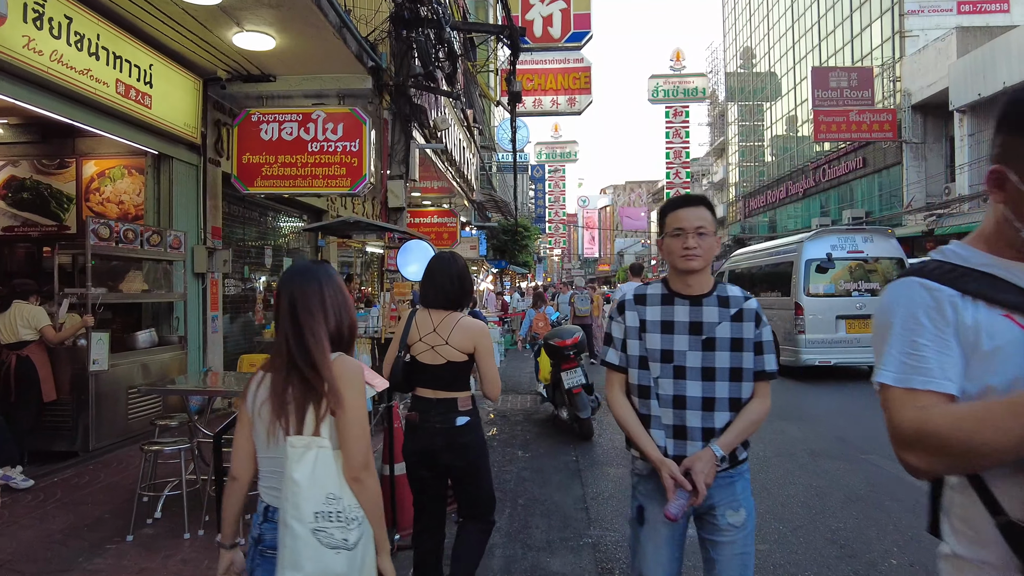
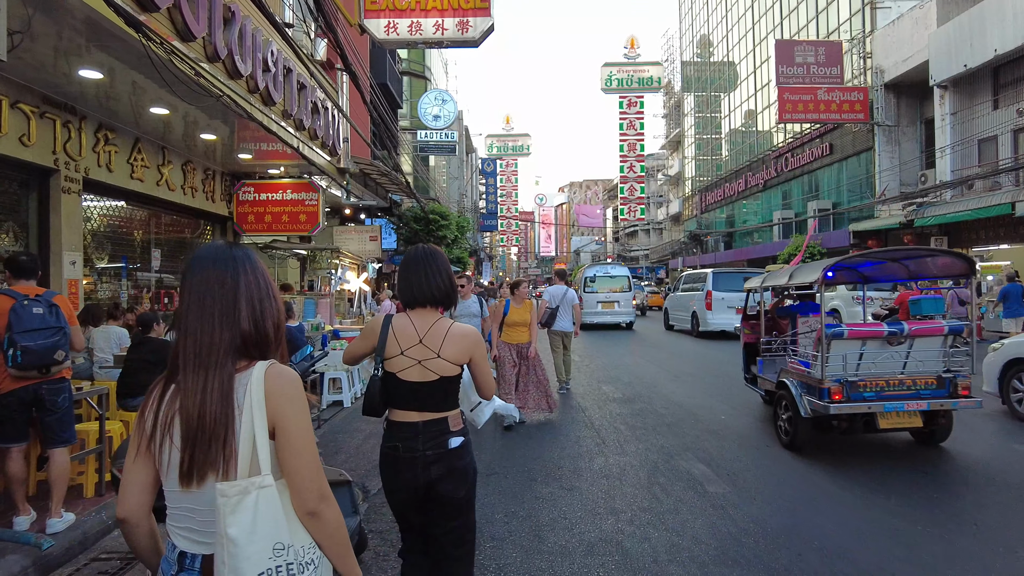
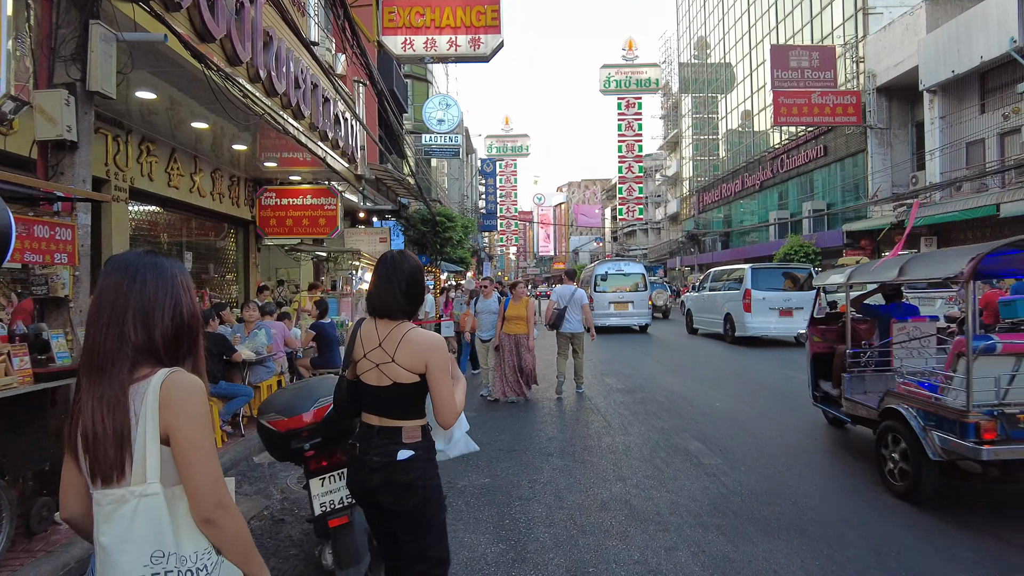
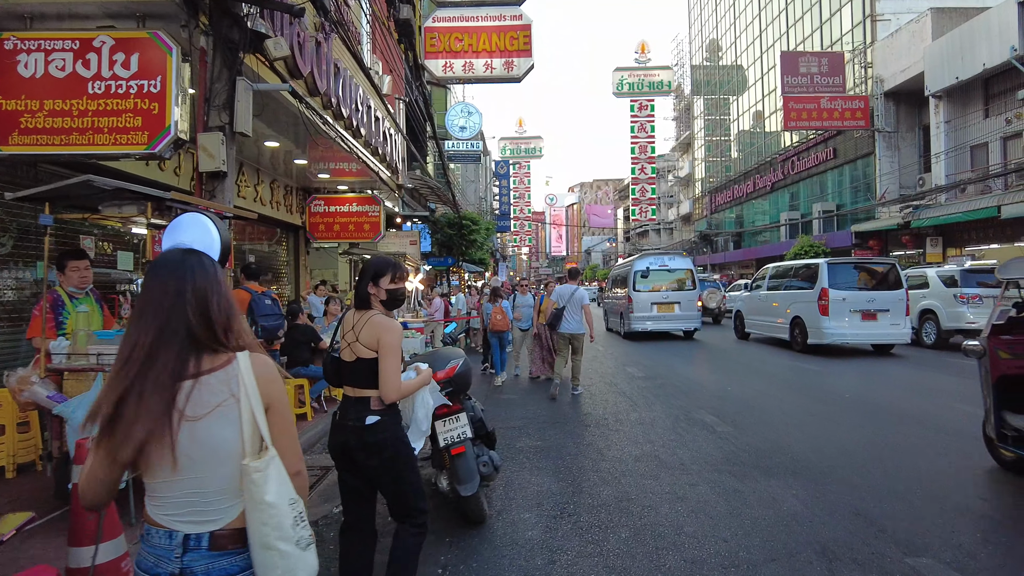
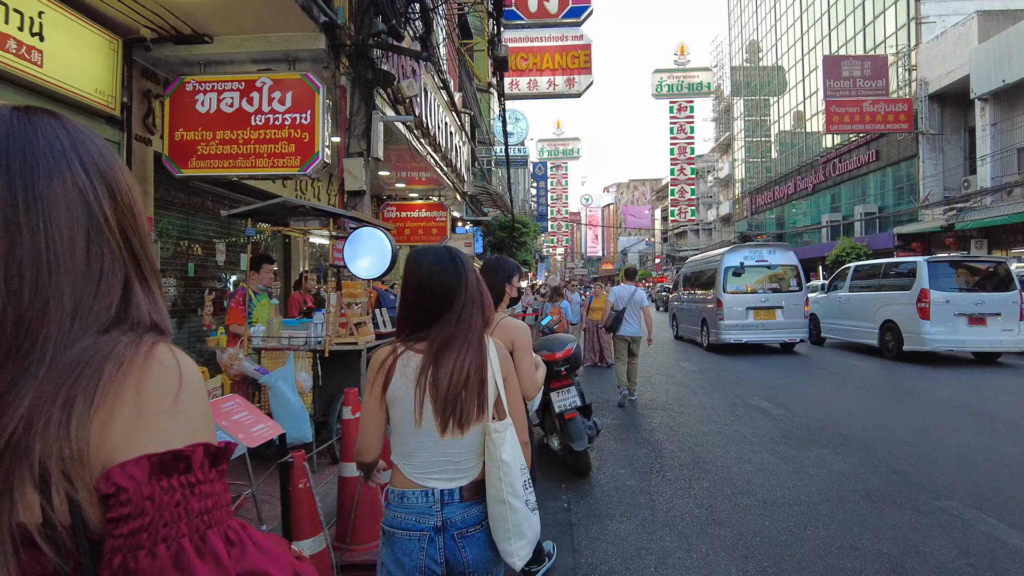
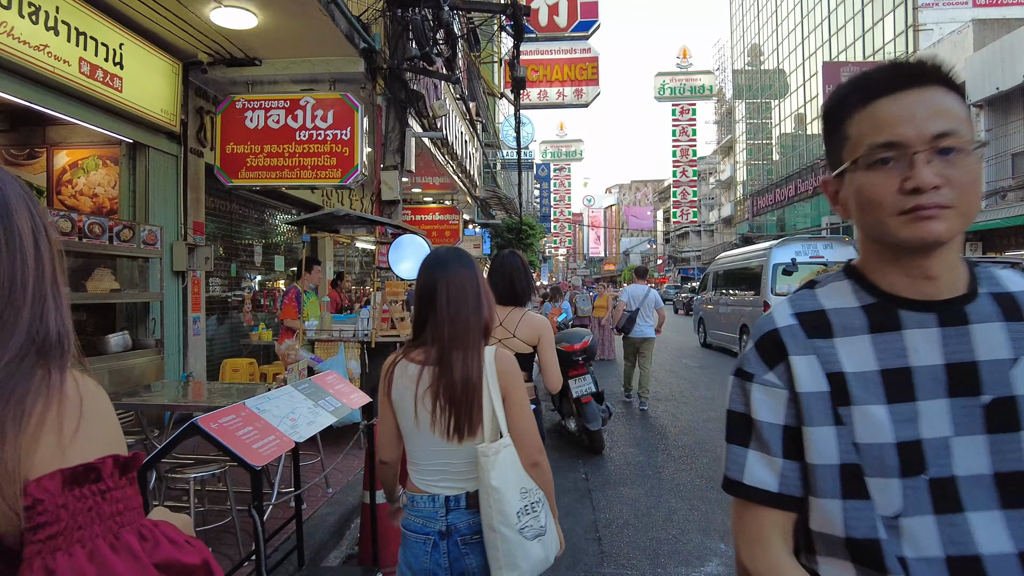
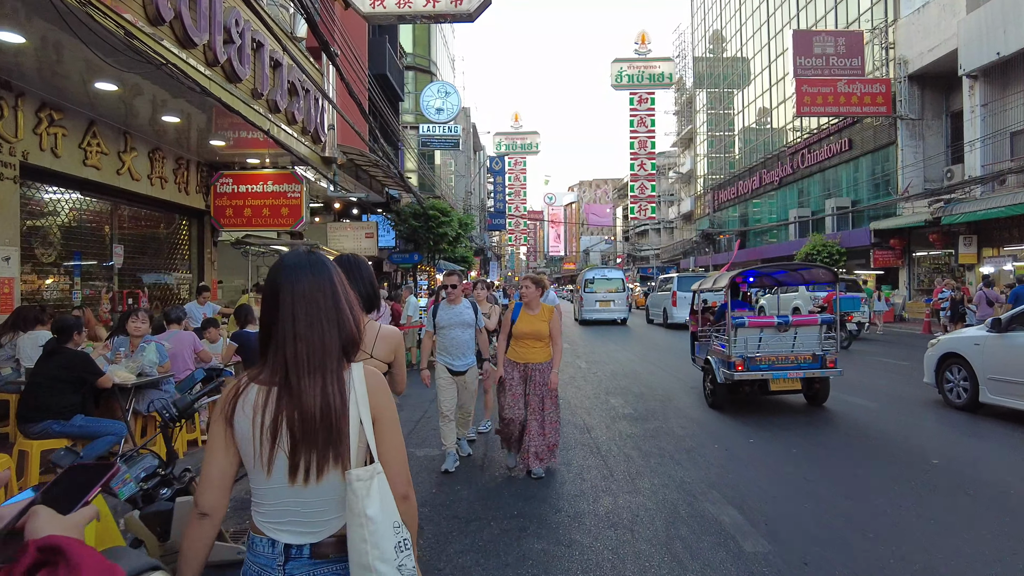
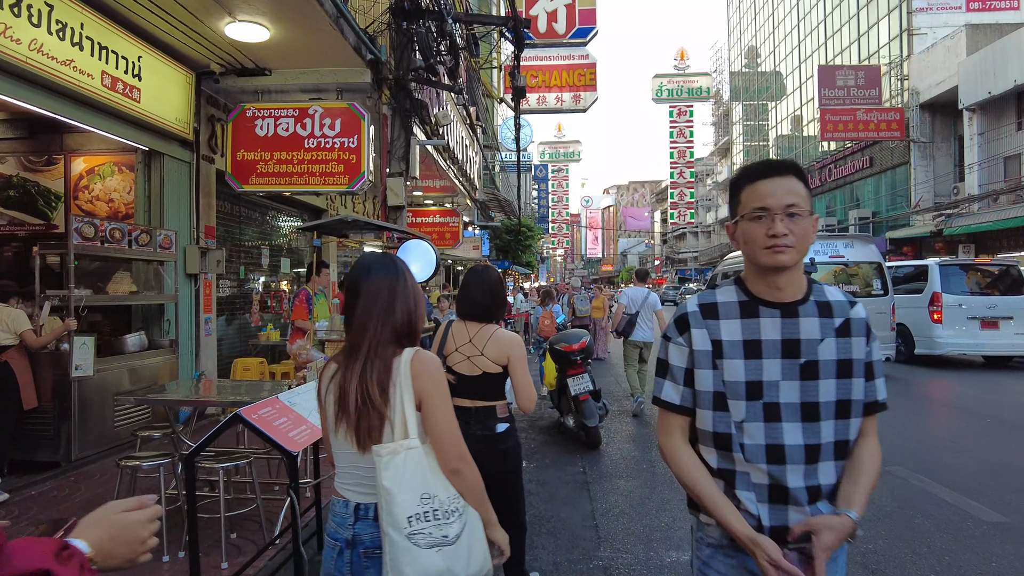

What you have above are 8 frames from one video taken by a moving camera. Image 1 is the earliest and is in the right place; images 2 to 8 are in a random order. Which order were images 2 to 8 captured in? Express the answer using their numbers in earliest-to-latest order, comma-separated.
8, 6, 5, 4, 3, 2, 7
